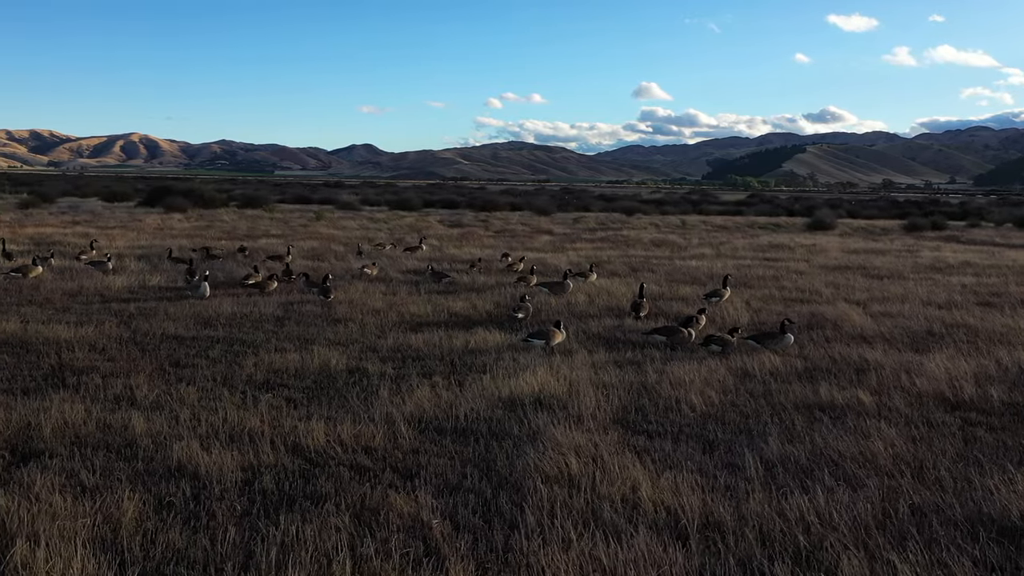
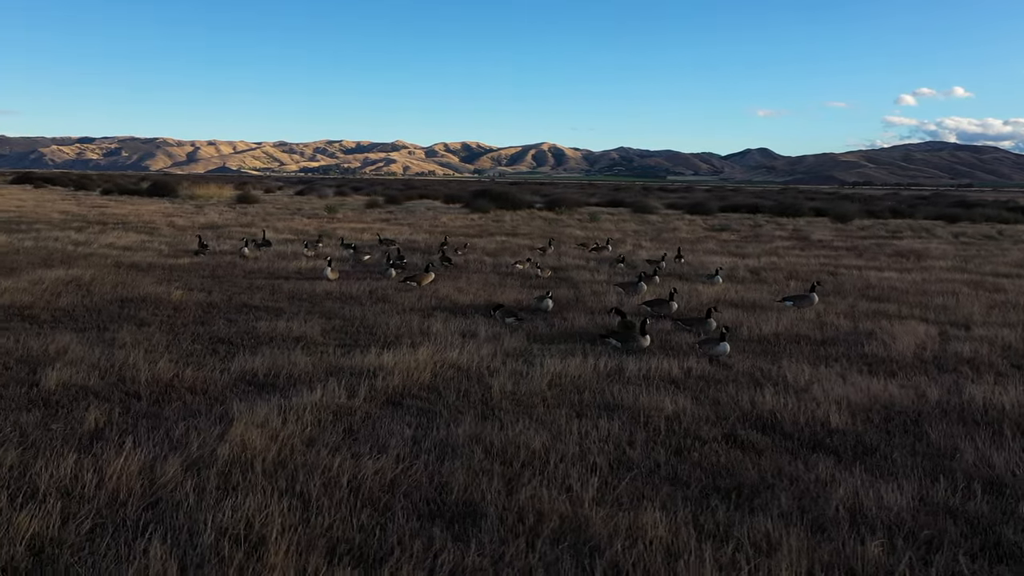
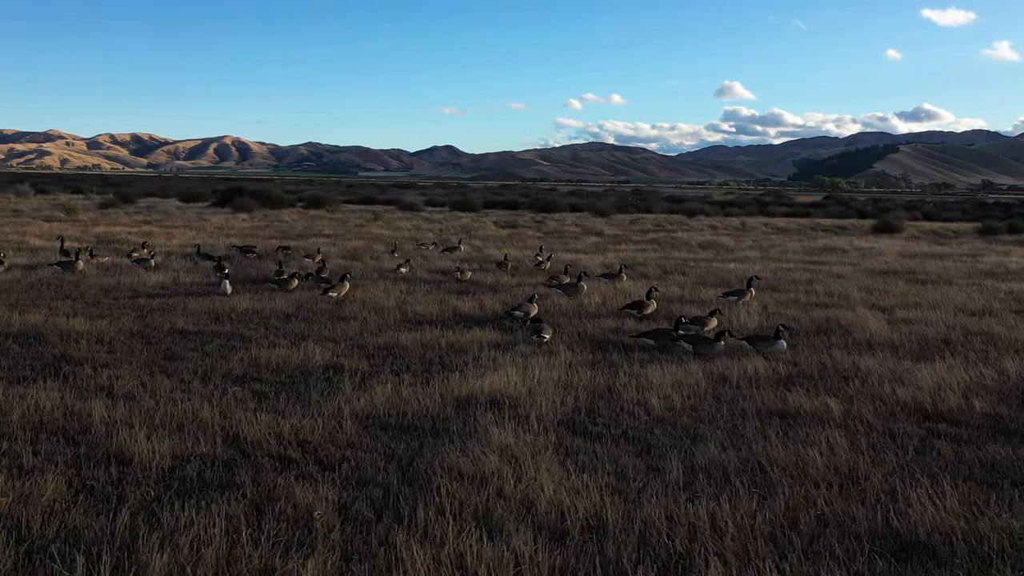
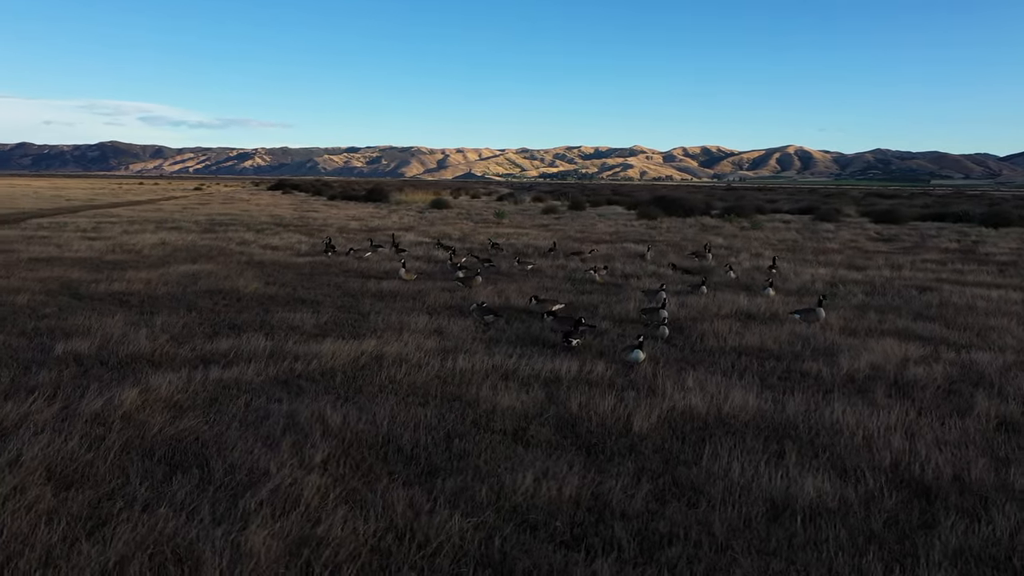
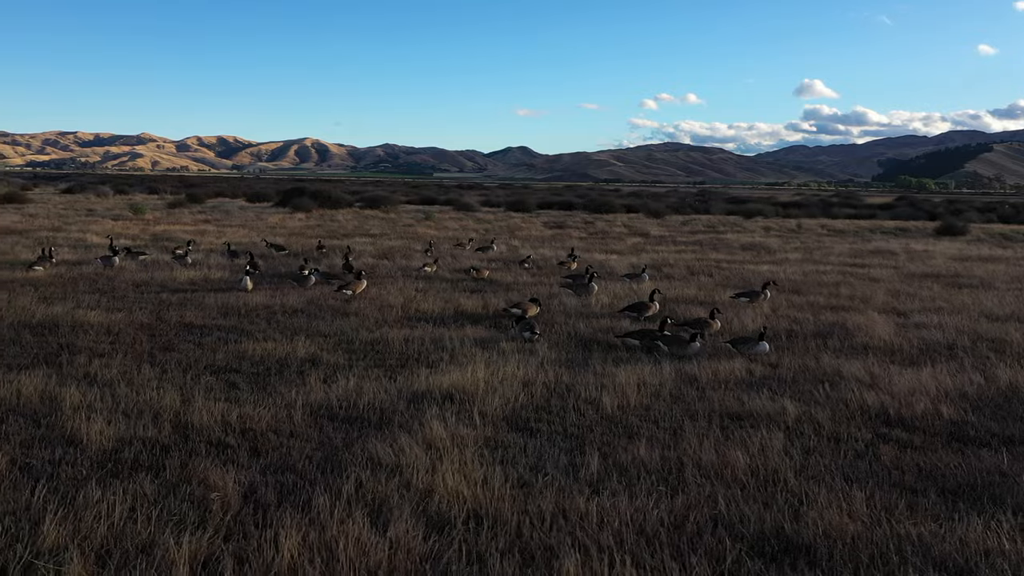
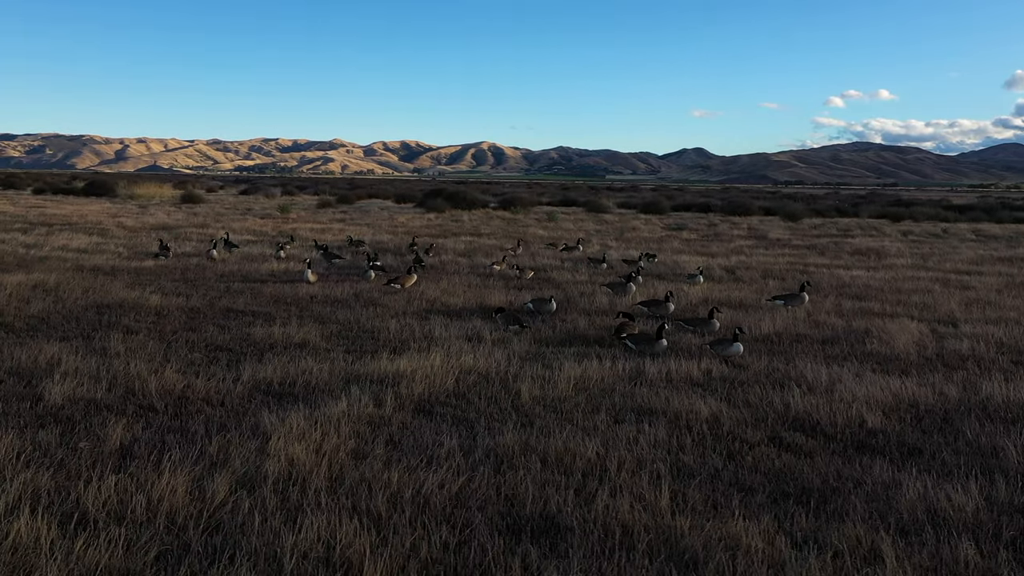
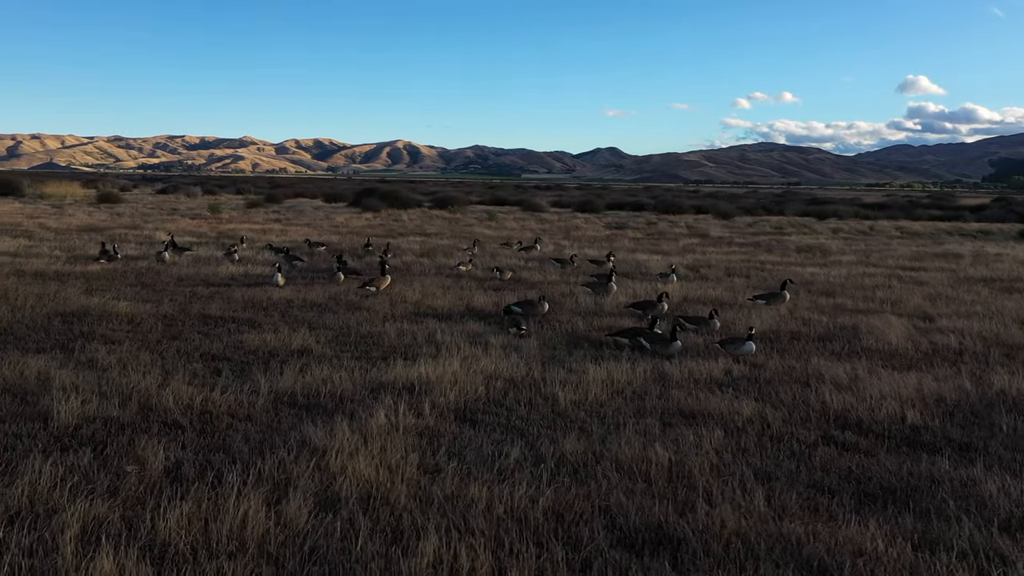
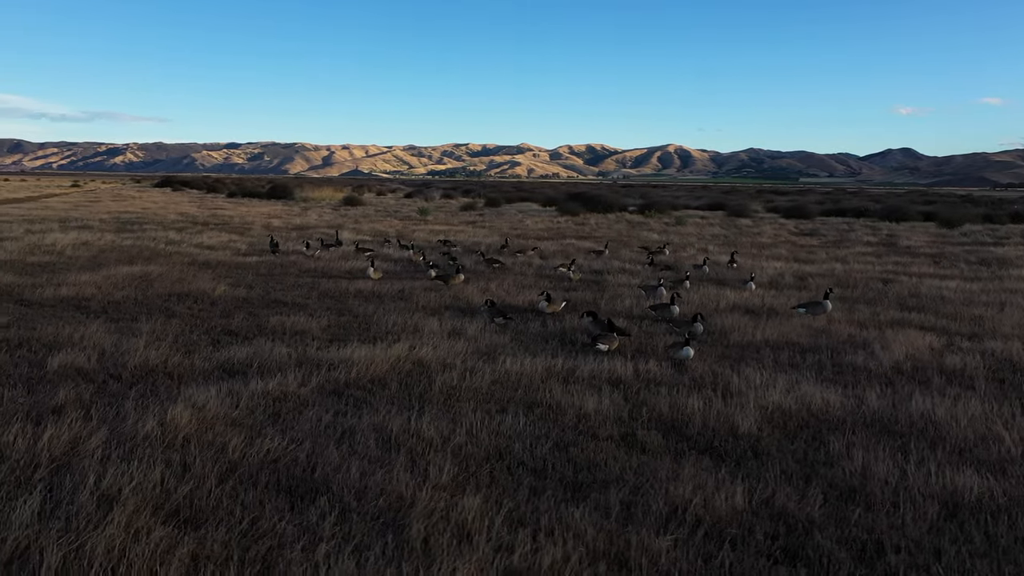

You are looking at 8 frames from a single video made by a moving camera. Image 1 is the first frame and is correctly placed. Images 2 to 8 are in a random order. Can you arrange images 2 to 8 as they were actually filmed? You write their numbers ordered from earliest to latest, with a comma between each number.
3, 5, 7, 6, 2, 8, 4
